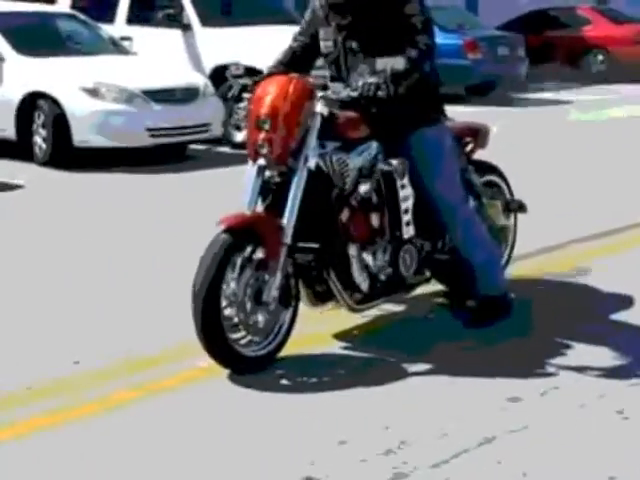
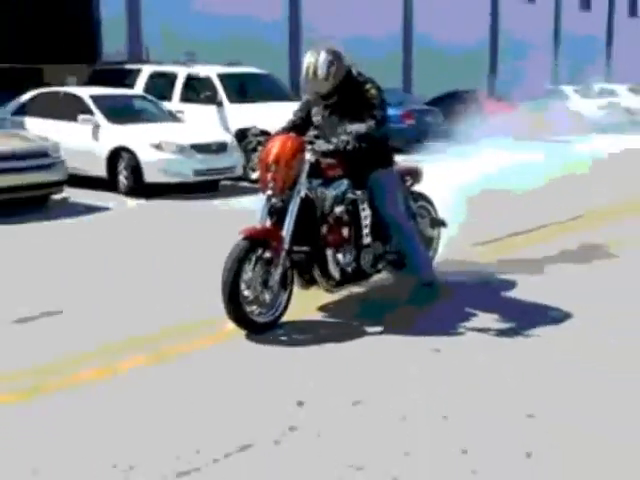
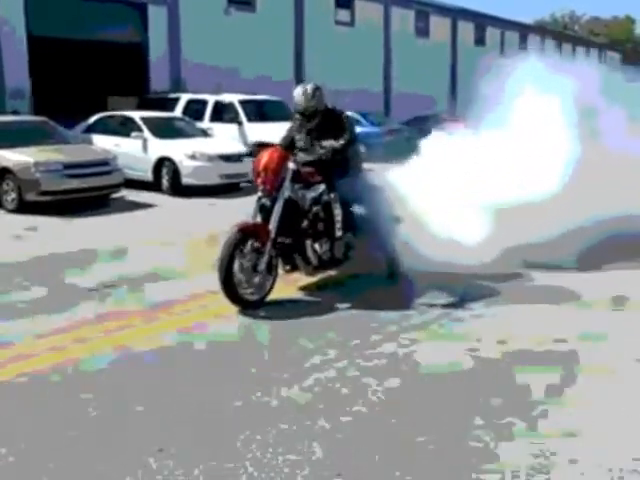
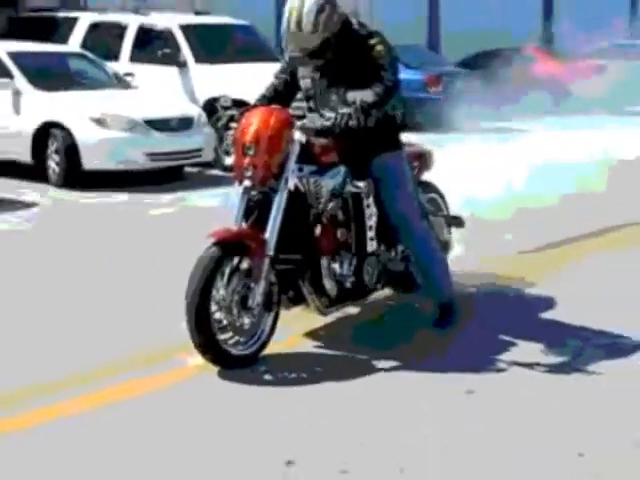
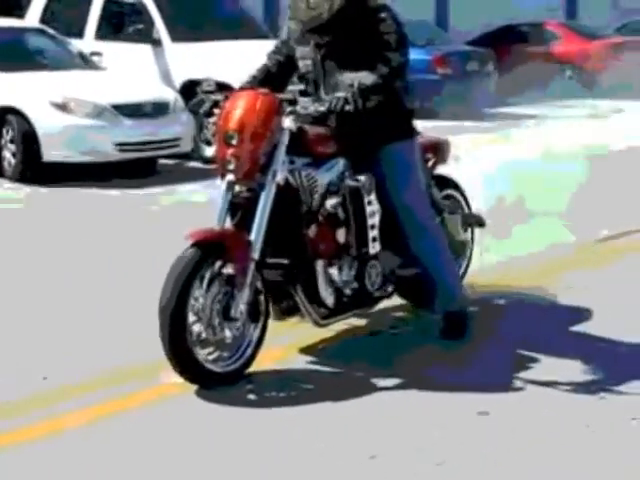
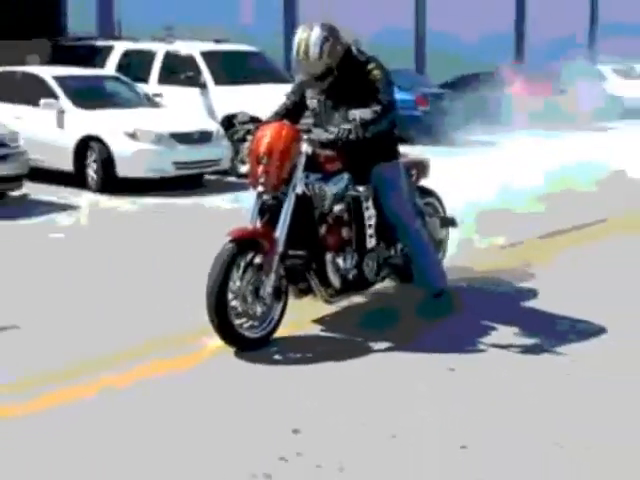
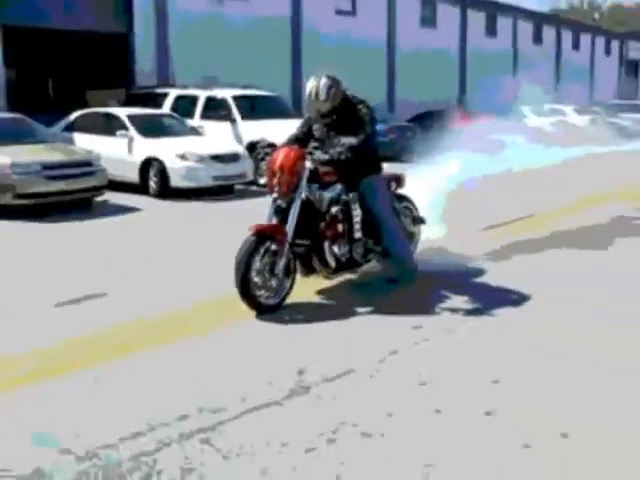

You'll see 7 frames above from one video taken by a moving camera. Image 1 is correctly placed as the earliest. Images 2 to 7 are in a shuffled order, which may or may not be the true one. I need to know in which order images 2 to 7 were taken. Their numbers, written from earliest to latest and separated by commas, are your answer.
5, 4, 6, 2, 7, 3
